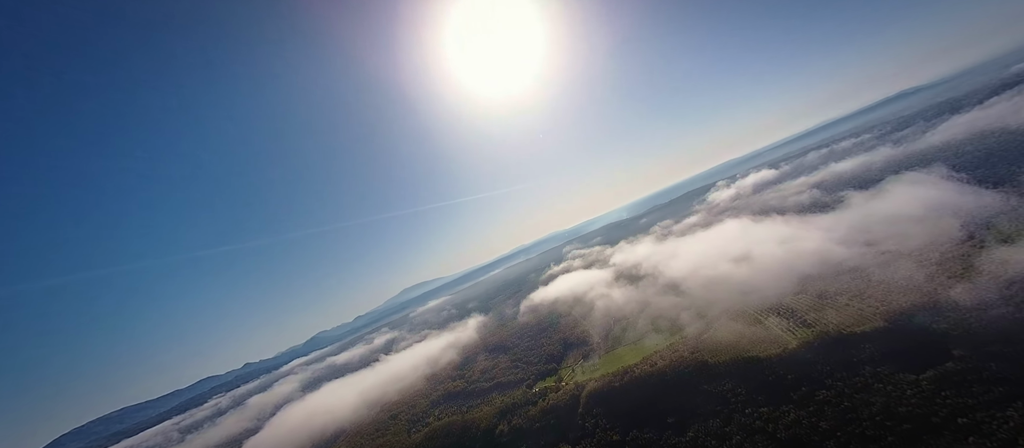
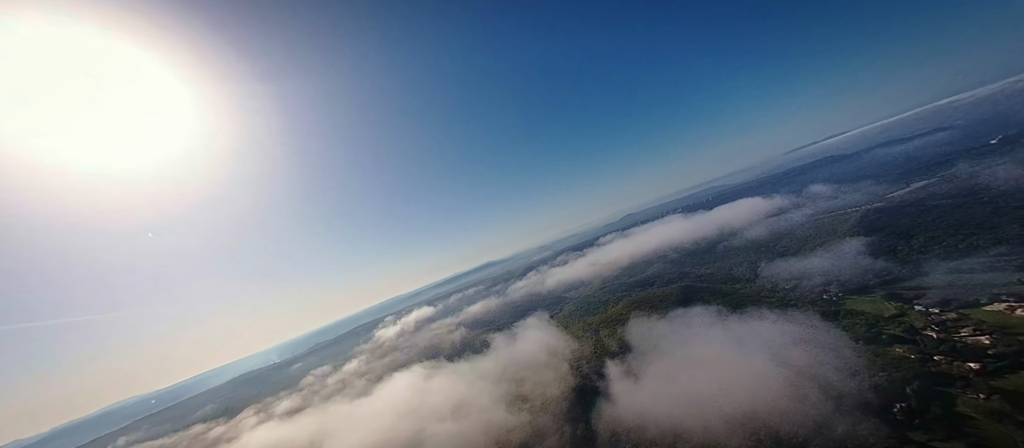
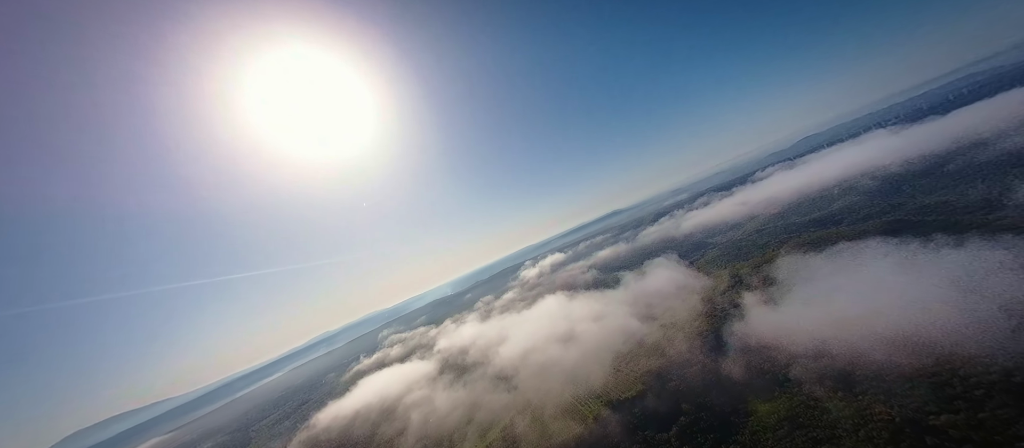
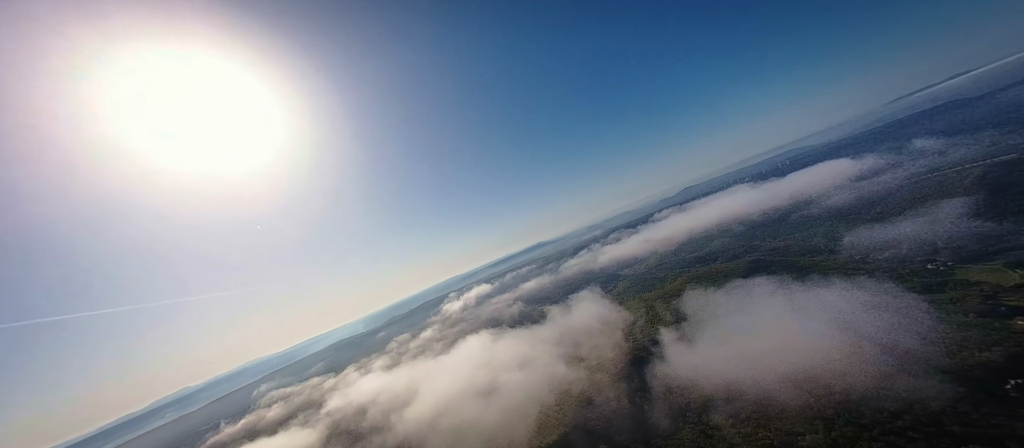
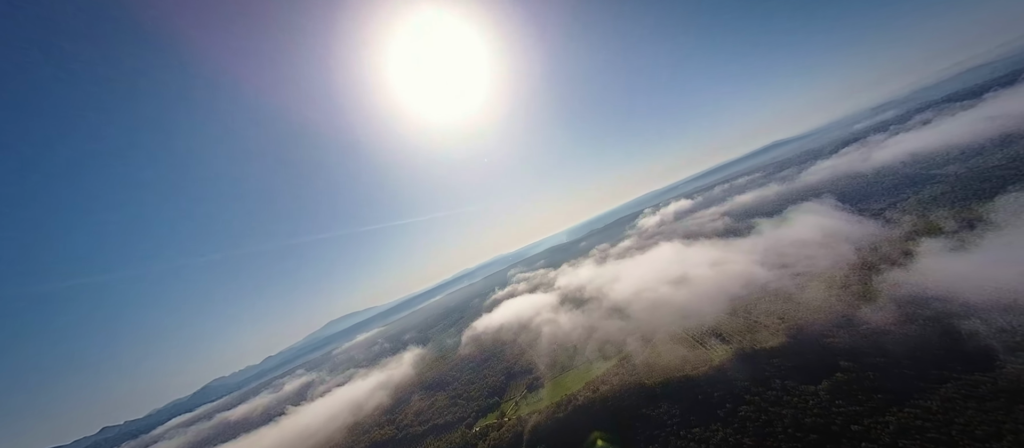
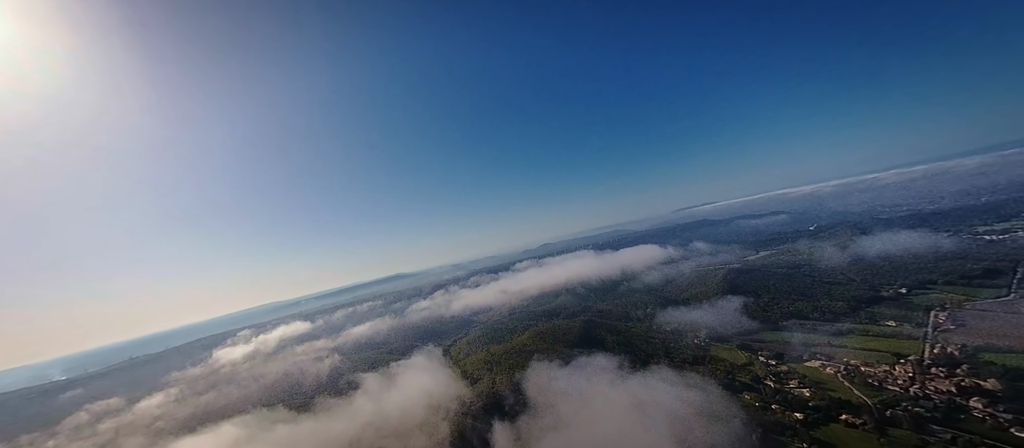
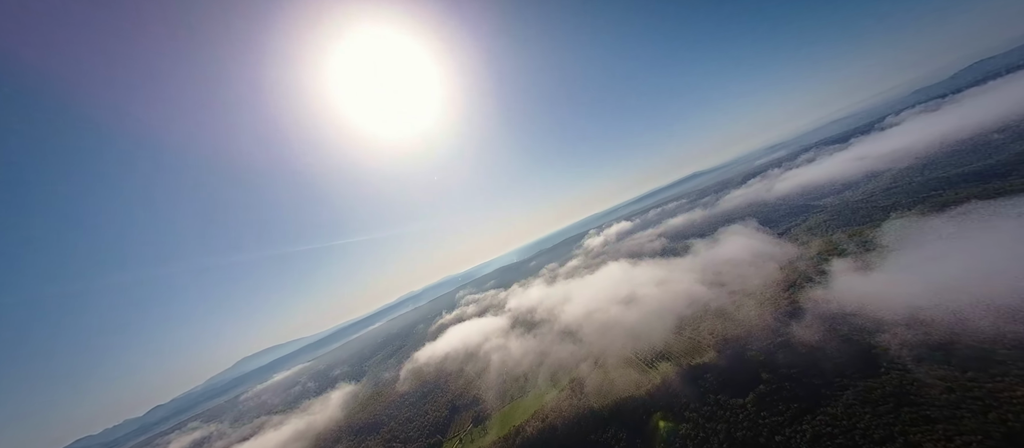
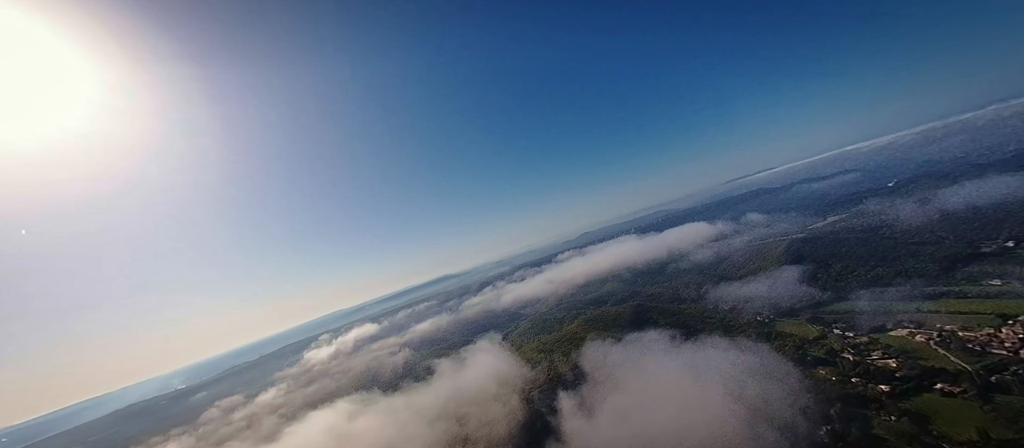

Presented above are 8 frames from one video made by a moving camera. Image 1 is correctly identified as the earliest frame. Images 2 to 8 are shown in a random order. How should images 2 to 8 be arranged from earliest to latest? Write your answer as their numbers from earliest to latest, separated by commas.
5, 7, 3, 4, 2, 8, 6
